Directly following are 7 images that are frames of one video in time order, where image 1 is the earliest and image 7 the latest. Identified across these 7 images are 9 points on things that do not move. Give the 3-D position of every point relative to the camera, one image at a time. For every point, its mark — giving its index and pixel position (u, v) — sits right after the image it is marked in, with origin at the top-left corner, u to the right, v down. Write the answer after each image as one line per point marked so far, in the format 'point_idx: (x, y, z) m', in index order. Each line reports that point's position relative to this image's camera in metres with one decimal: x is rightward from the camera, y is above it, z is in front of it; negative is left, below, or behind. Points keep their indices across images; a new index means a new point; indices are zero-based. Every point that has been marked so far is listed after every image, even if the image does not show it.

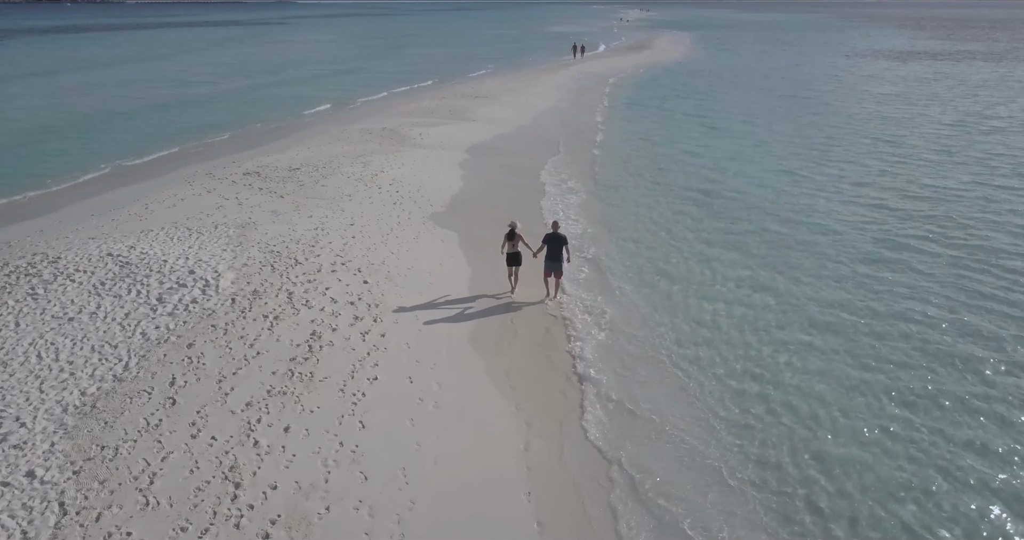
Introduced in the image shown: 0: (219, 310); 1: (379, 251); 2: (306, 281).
0: (-3.7, -0.5, +9.3) m
1: (-2.2, +0.3, +12.1) m
2: (-2.9, -0.2, +10.3) m
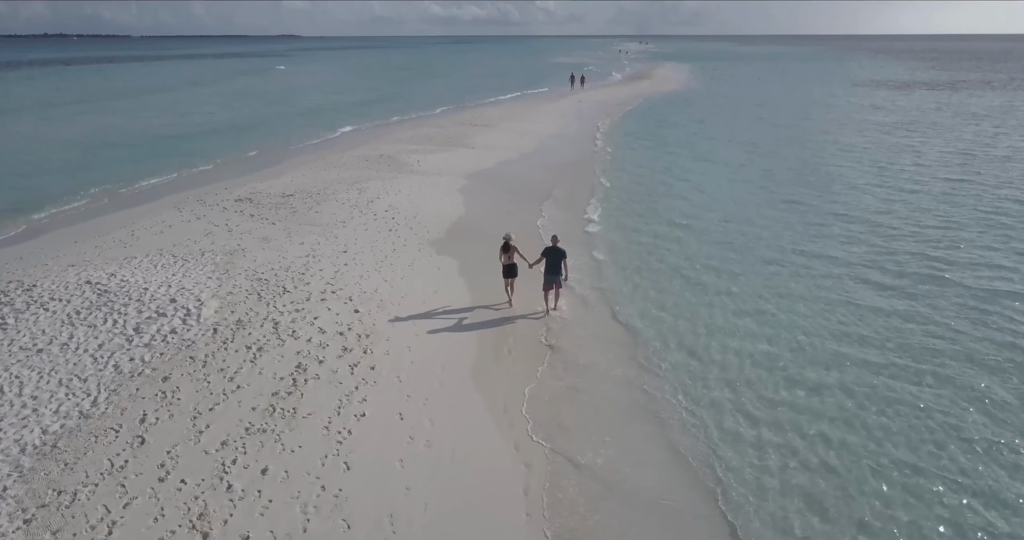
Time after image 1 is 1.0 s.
0: (-3.8, -0.8, +8.8) m
1: (-2.2, -0.1, +11.6) m
2: (-2.9, -0.5, +9.8) m
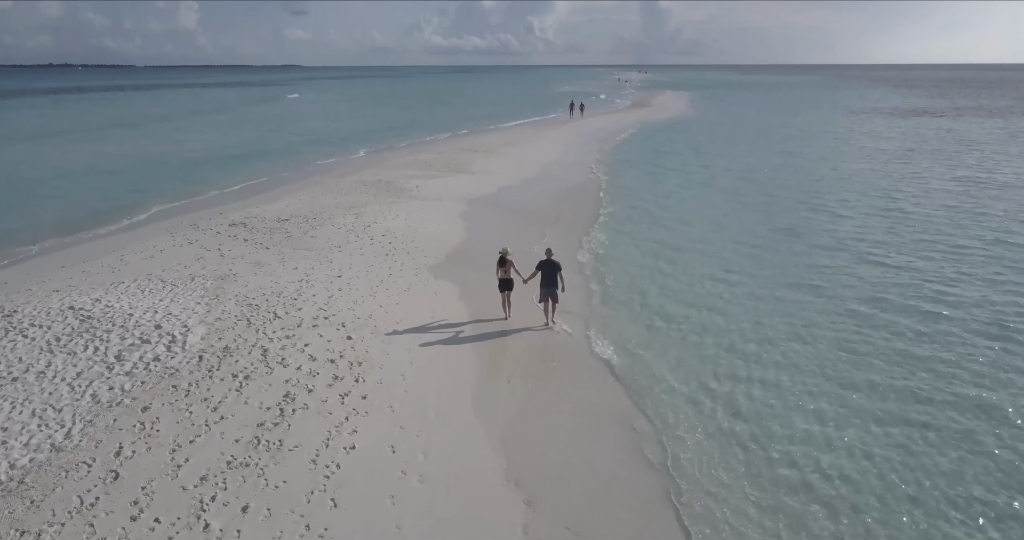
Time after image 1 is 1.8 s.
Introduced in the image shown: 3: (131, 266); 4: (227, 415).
0: (-3.8, -1.1, +8.5) m
1: (-2.2, -0.5, +11.3) m
2: (-2.9, -0.9, +9.5) m
3: (-6.4, +0.1, +12.5) m
4: (-3.0, -1.5, +7.7) m
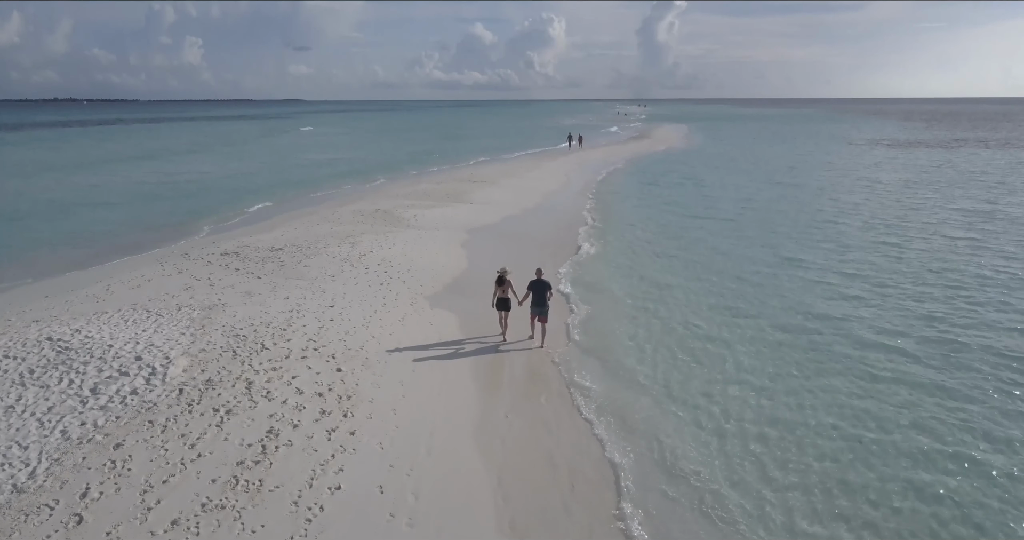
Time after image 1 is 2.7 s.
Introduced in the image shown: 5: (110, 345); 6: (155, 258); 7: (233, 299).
0: (-3.8, -1.4, +8.1) m
1: (-2.2, -0.9, +10.9) m
2: (-2.9, -1.2, +9.1) m
3: (-6.4, -0.4, +12.1) m
4: (-3.0, -1.8, +7.3) m
5: (-5.0, -0.9, +9.3) m
6: (-7.6, +0.3, +15.9) m
7: (-4.4, -0.5, +11.9) m
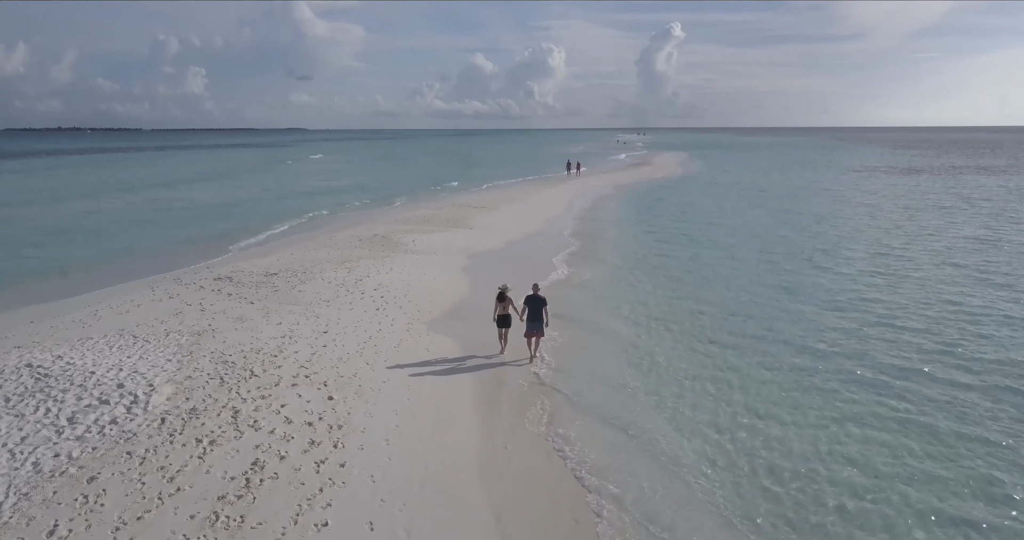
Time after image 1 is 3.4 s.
0: (-3.8, -1.7, +7.7) m
1: (-2.2, -1.3, +10.6) m
2: (-2.9, -1.5, +8.7) m
3: (-6.4, -0.8, +11.8) m
4: (-3.0, -2.0, +6.9) m
5: (-5.0, -1.2, +8.9) m
6: (-7.6, -0.3, +15.6) m
7: (-4.4, -0.8, +11.6) m
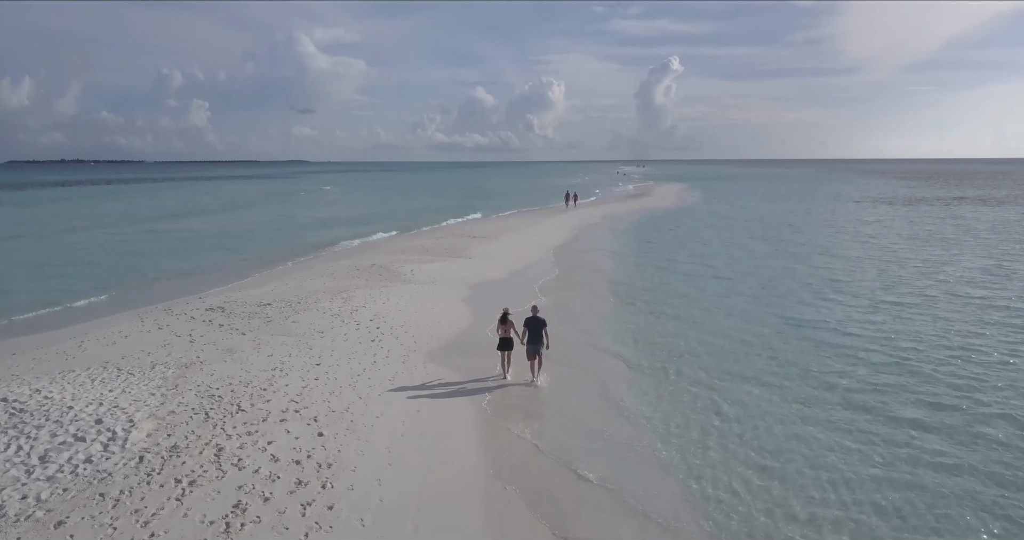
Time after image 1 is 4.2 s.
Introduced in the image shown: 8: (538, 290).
0: (-3.8, -2.0, +7.3) m
1: (-2.2, -1.7, +10.2) m
2: (-2.9, -1.8, +8.3) m
3: (-6.4, -1.3, +11.4) m
4: (-3.0, -2.2, +6.5) m
5: (-5.0, -1.6, +8.5) m
6: (-7.6, -0.9, +15.2) m
7: (-4.4, -1.3, +11.2) m
8: (+0.8, -0.6, +19.7) m
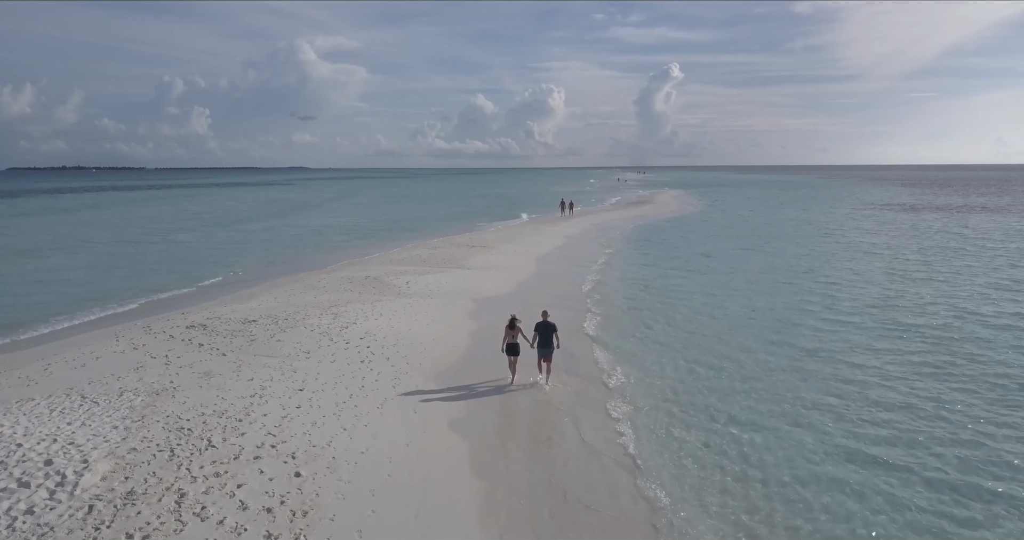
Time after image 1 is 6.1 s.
0: (-3.8, -2.2, +6.6) m
1: (-2.2, -1.9, +9.4) m
2: (-2.9, -2.0, +7.6) m
3: (-6.4, -1.5, +10.7) m
4: (-3.0, -2.4, +5.8) m
5: (-5.0, -1.8, +7.8) m
6: (-7.6, -1.2, +14.5) m
7: (-4.4, -1.5, +10.5) m
8: (+0.8, -0.9, +18.9) m
